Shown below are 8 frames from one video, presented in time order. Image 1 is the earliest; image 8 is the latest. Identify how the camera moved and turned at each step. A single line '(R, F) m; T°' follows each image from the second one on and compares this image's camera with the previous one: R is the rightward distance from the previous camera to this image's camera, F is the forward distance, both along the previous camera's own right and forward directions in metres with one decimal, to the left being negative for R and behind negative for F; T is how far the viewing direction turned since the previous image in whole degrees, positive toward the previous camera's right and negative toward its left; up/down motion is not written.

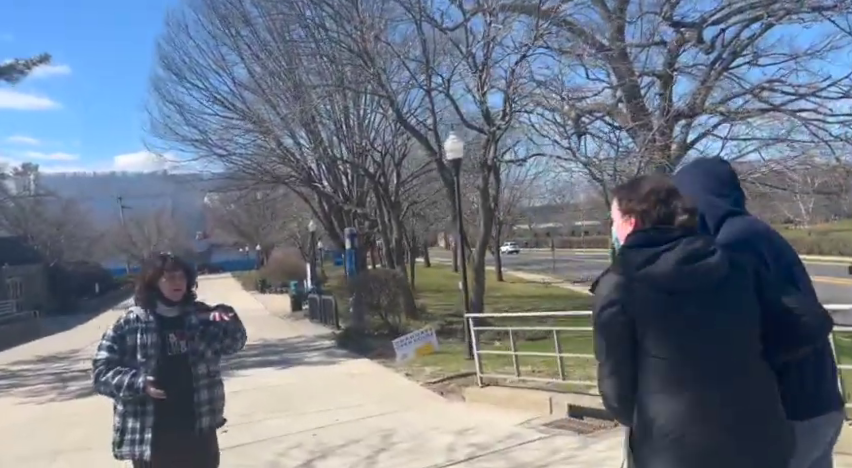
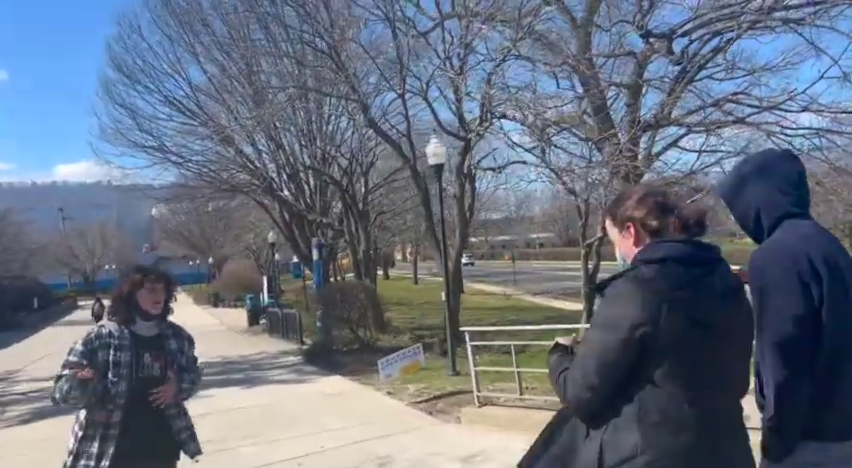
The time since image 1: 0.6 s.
(-0.4, +0.6) m; +4°
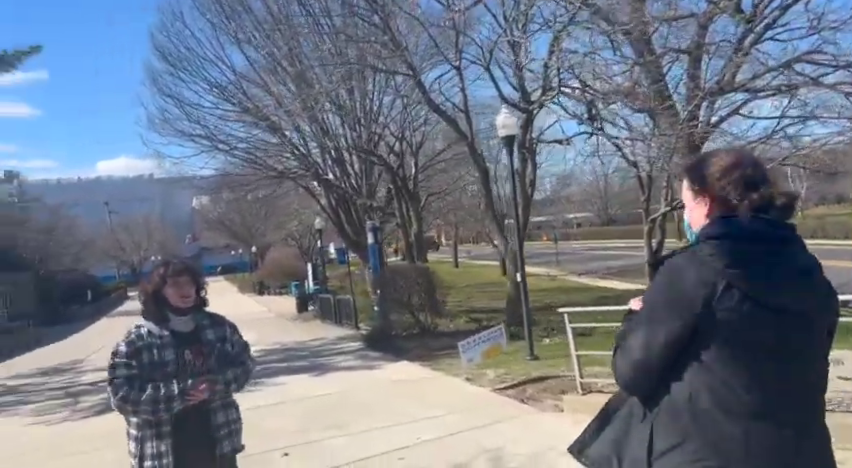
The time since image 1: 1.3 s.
(-0.5, +0.5) m; -3°
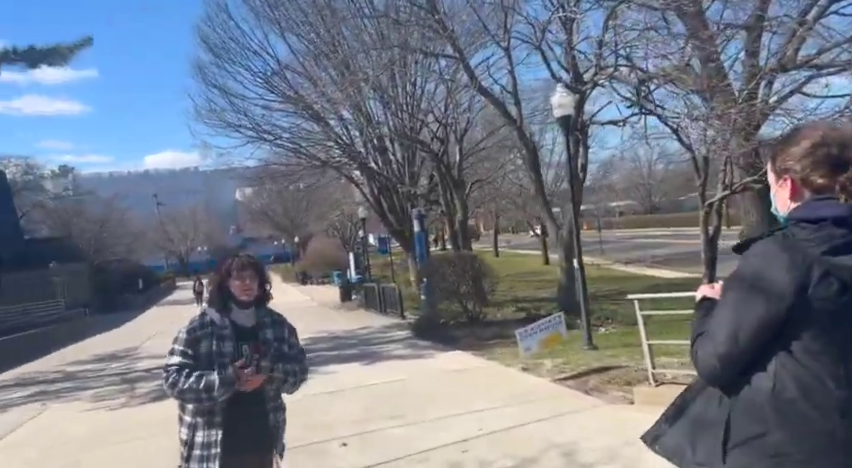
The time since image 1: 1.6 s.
(-0.2, +0.3) m; -3°
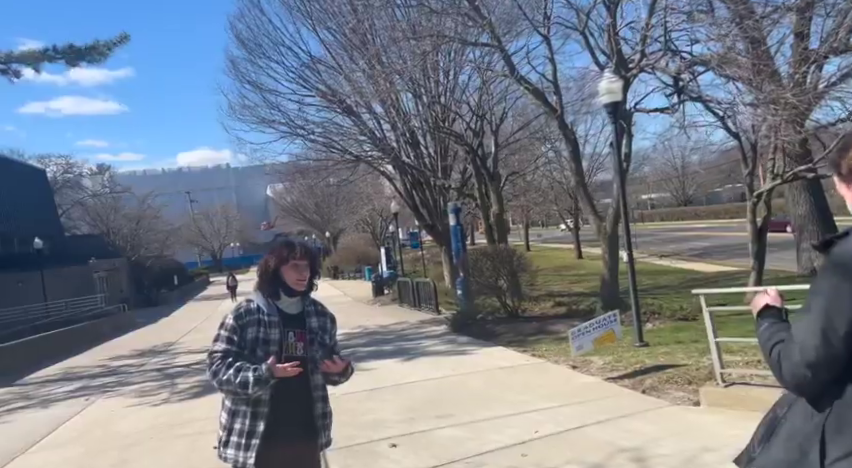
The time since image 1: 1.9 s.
(-0.2, +0.3) m; -2°
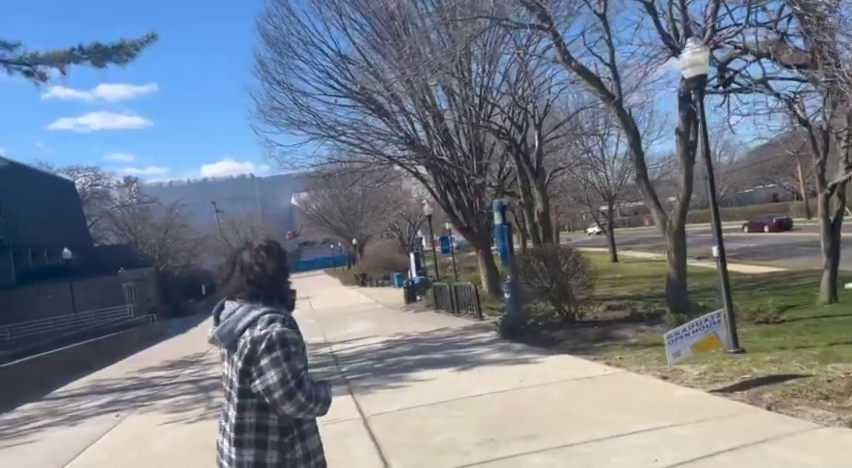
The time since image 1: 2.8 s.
(-0.4, +1.0) m; -2°
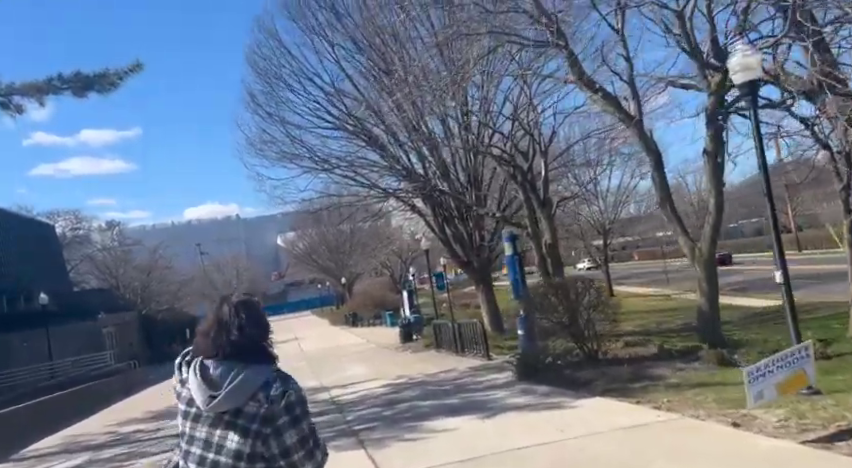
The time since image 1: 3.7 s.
(-0.4, +1.0) m; +1°
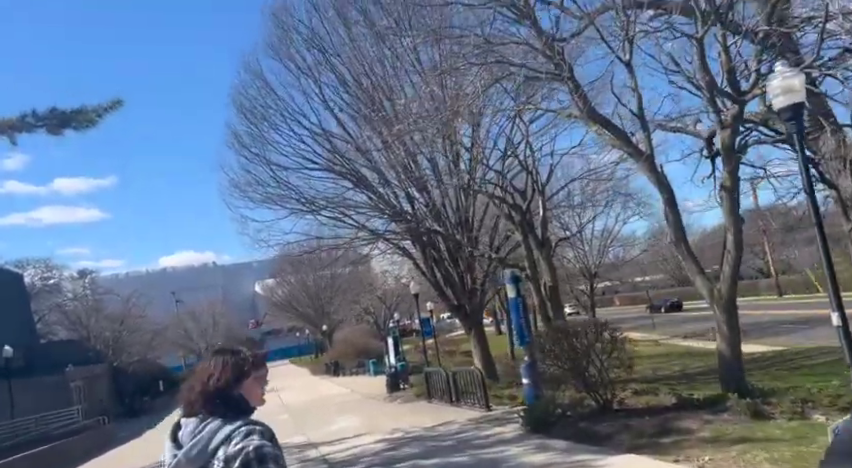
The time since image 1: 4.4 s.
(-0.3, +0.8) m; +2°
